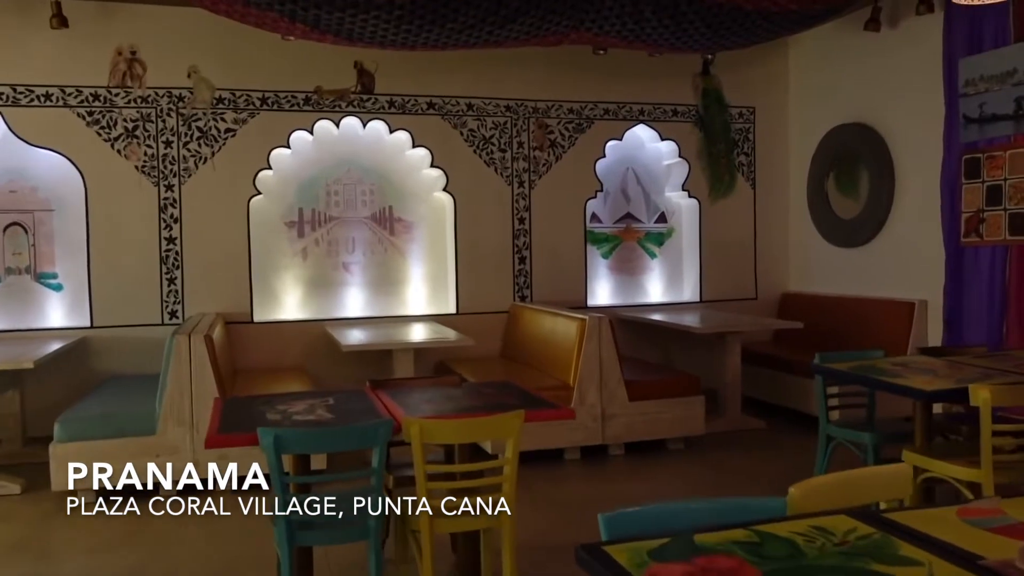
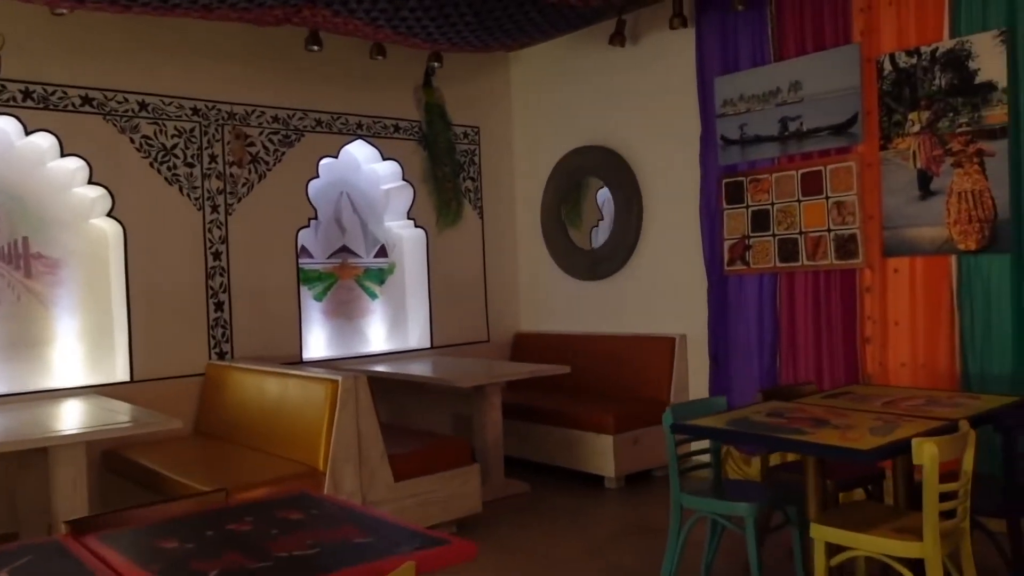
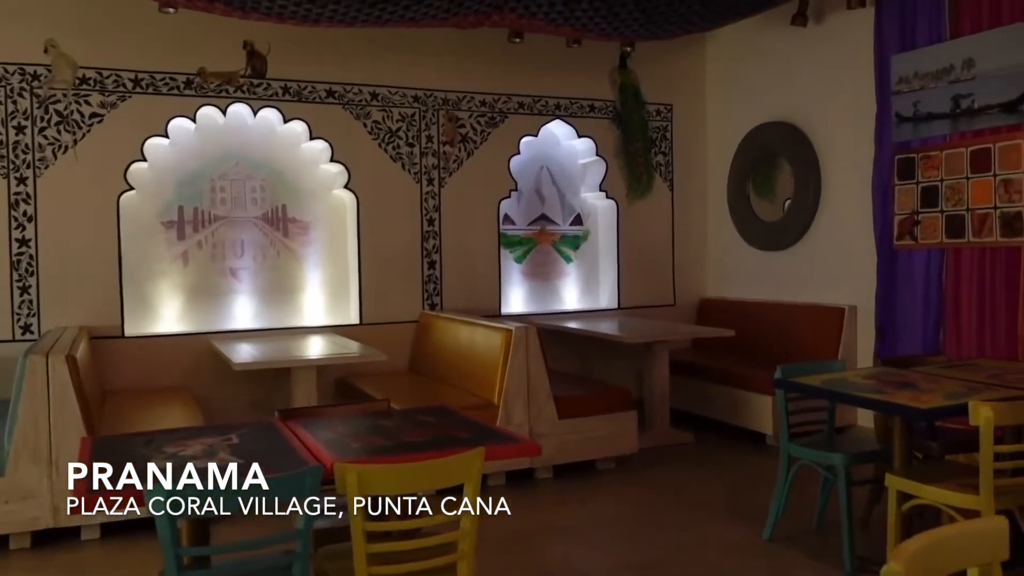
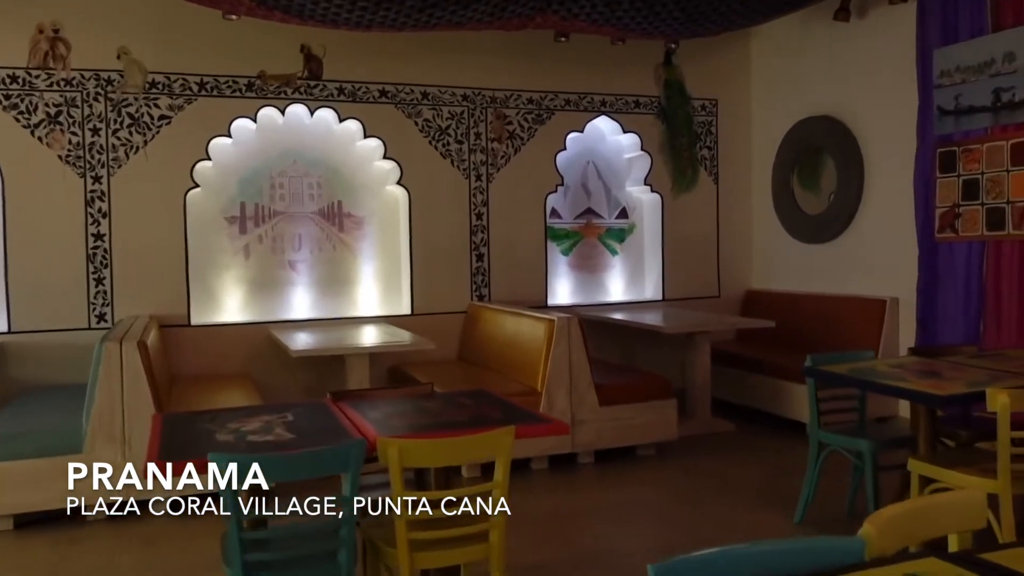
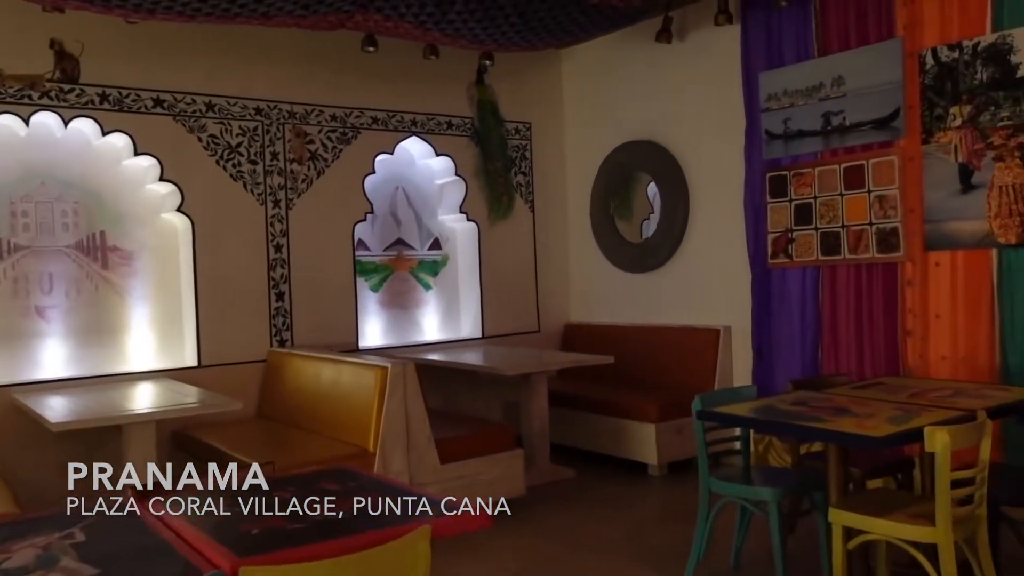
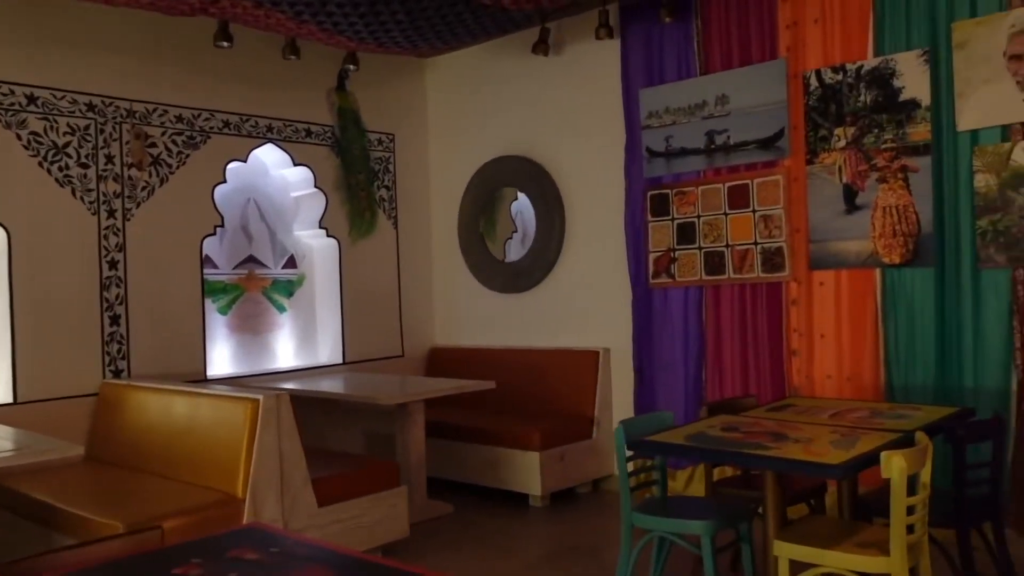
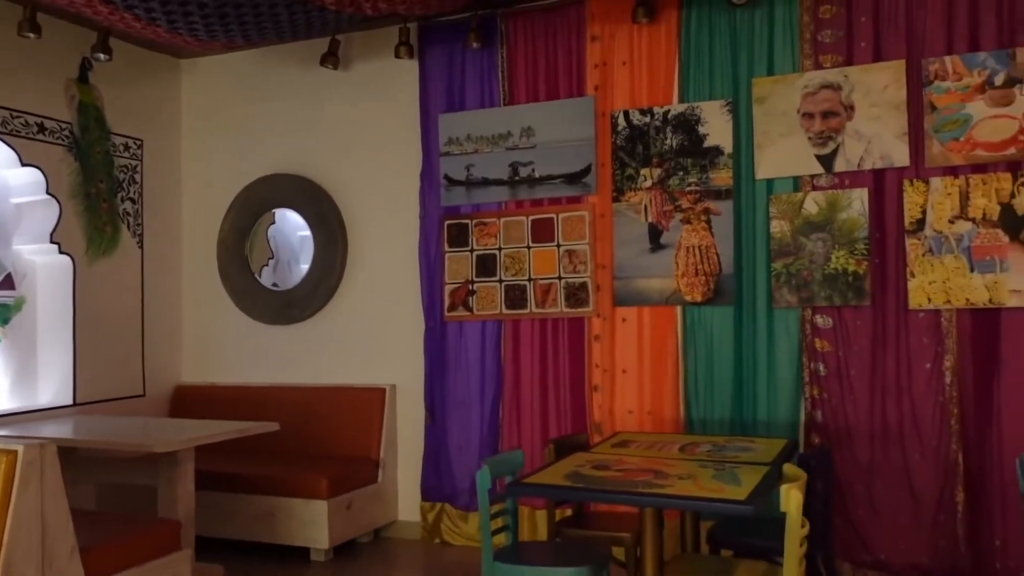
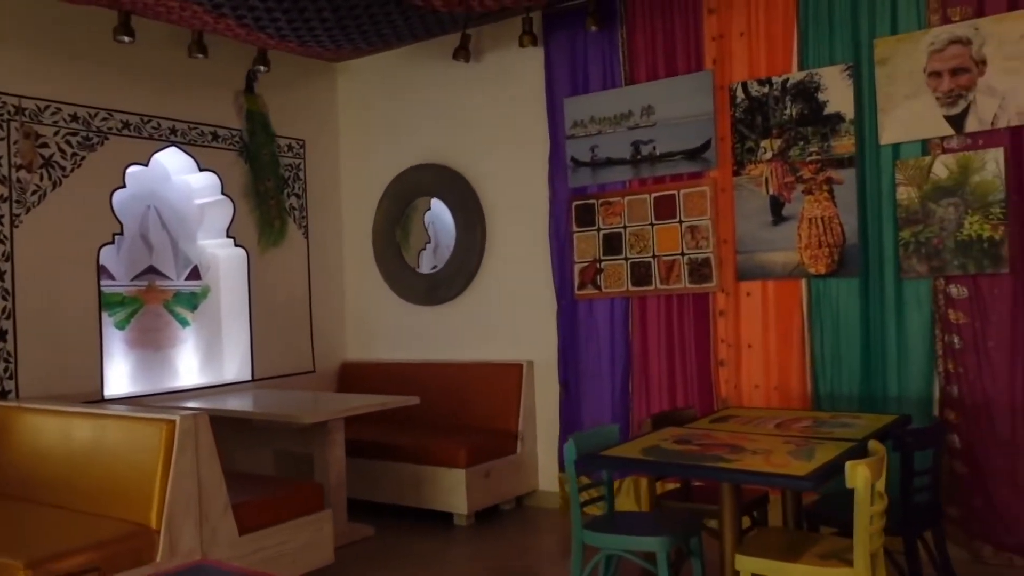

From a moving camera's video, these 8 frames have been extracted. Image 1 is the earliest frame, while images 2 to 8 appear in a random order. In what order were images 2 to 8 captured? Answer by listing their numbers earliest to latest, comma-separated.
4, 3, 5, 2, 6, 8, 7
